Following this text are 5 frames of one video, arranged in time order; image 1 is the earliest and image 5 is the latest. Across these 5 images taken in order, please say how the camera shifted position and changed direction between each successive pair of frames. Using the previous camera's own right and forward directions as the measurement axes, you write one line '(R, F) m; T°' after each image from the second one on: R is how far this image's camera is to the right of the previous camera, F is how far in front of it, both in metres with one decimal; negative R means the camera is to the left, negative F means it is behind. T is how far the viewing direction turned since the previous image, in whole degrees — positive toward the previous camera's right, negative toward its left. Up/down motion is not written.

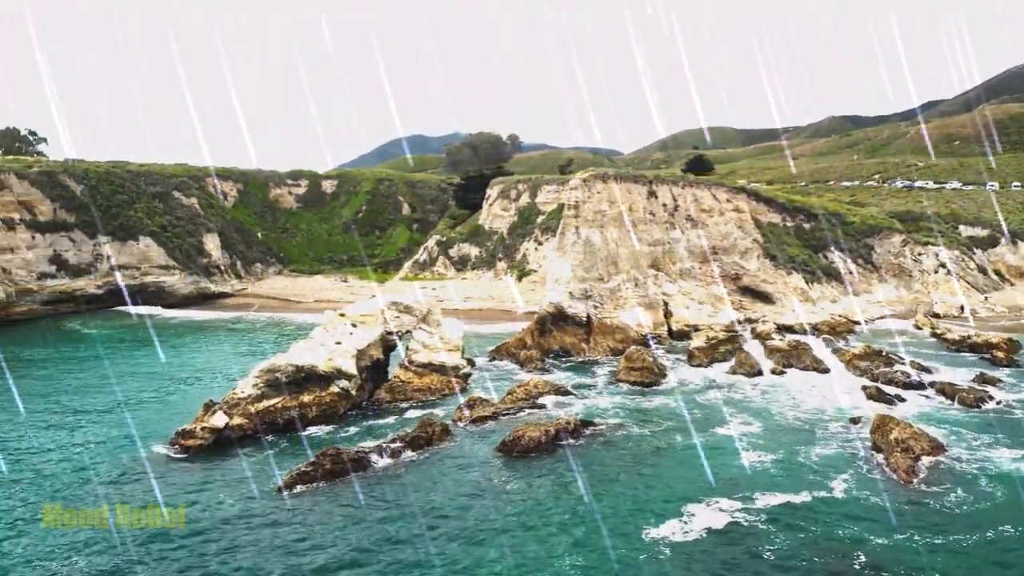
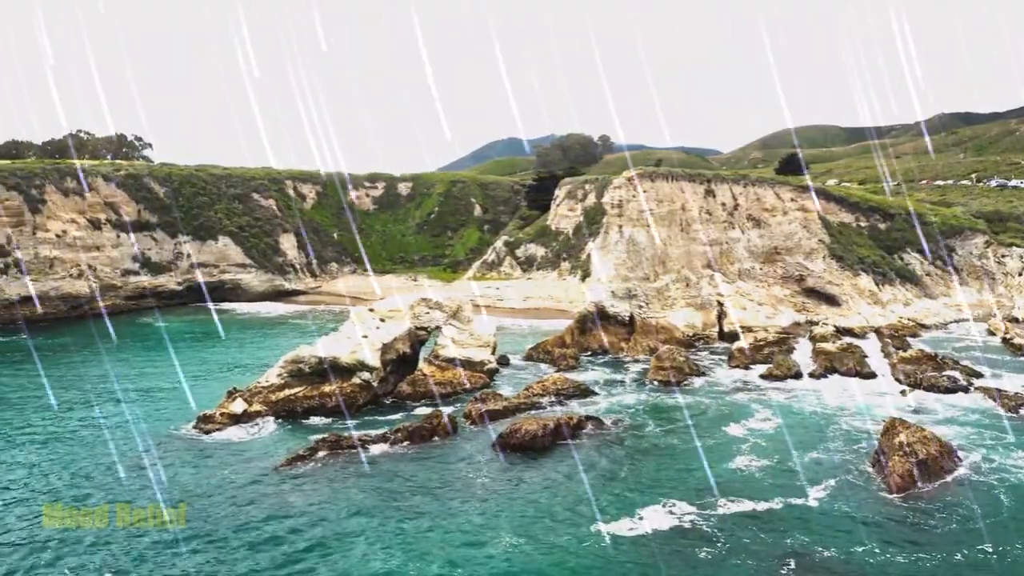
(+2.2, 0.0) m; -6°
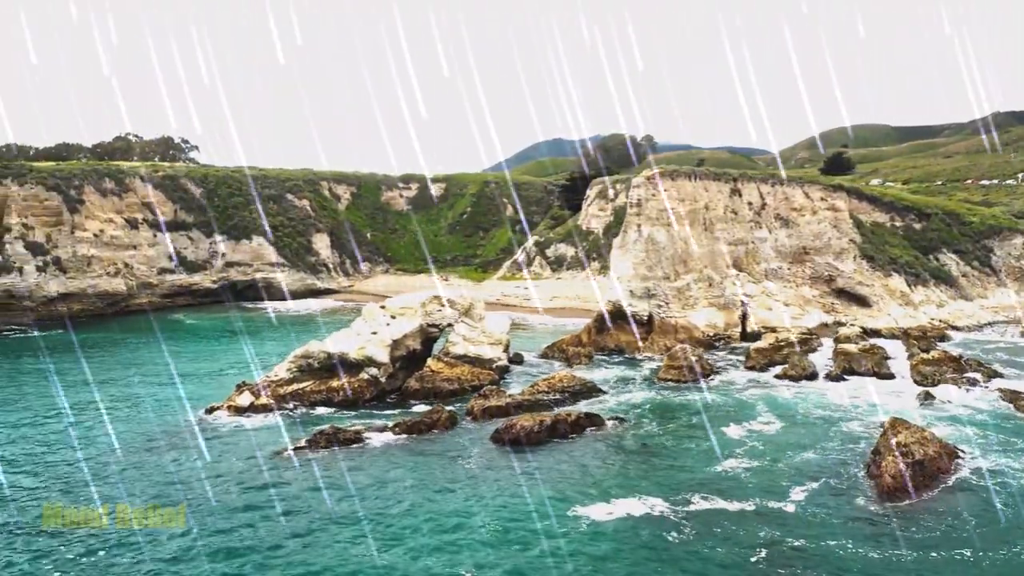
(+1.2, -0.2) m; -3°
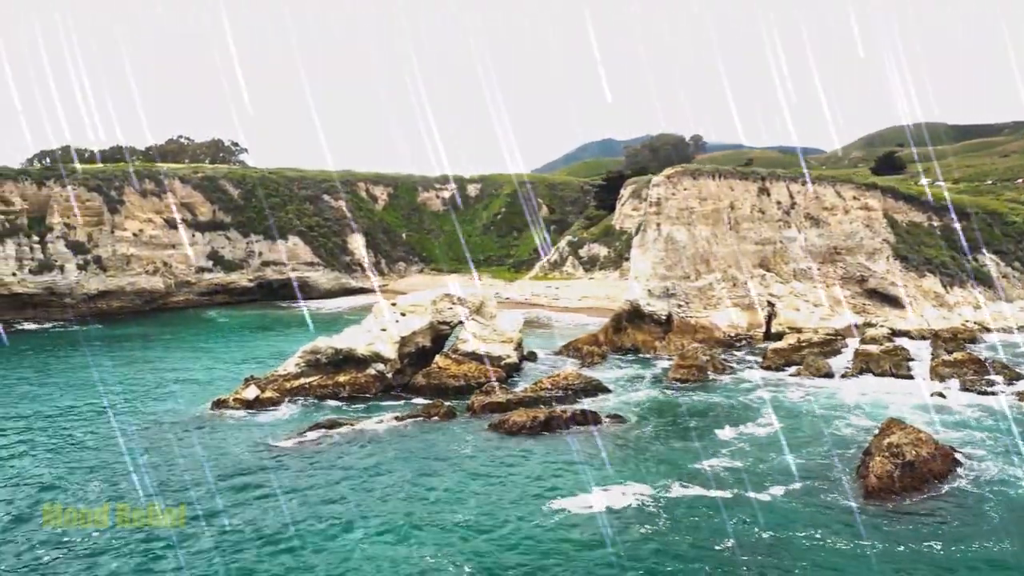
(+1.4, -0.2) m; -3°
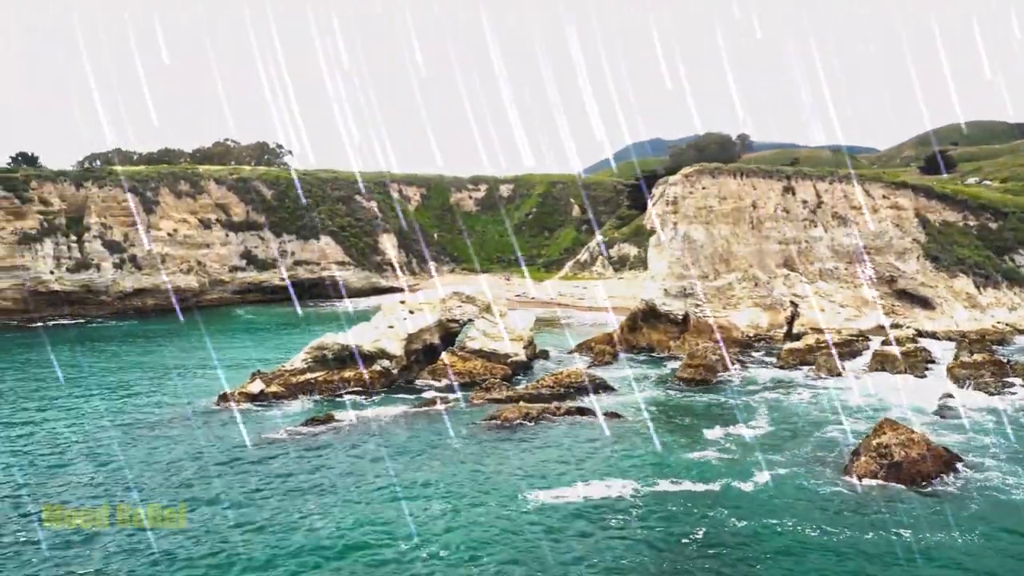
(+1.3, -0.3) m; -3°
